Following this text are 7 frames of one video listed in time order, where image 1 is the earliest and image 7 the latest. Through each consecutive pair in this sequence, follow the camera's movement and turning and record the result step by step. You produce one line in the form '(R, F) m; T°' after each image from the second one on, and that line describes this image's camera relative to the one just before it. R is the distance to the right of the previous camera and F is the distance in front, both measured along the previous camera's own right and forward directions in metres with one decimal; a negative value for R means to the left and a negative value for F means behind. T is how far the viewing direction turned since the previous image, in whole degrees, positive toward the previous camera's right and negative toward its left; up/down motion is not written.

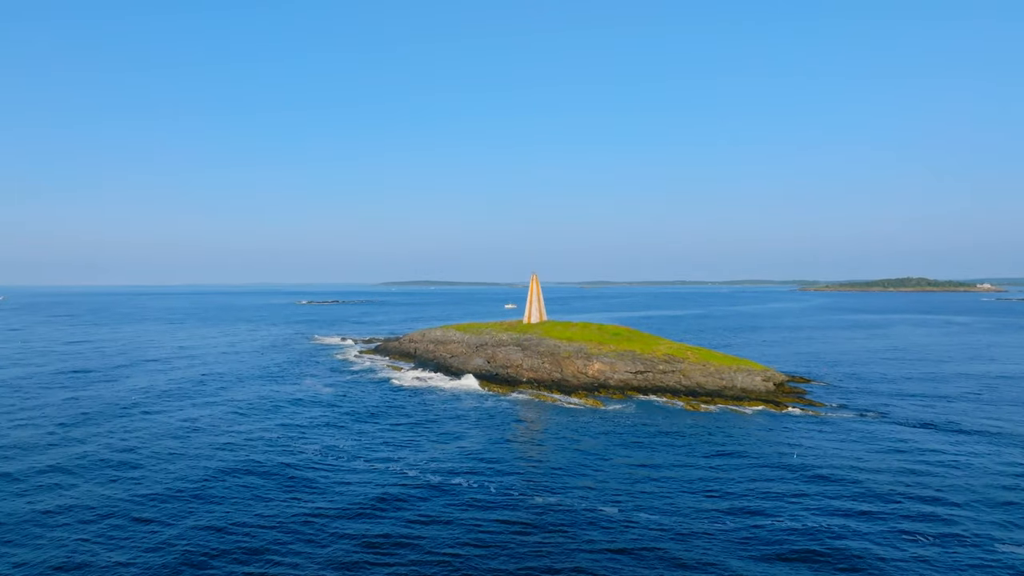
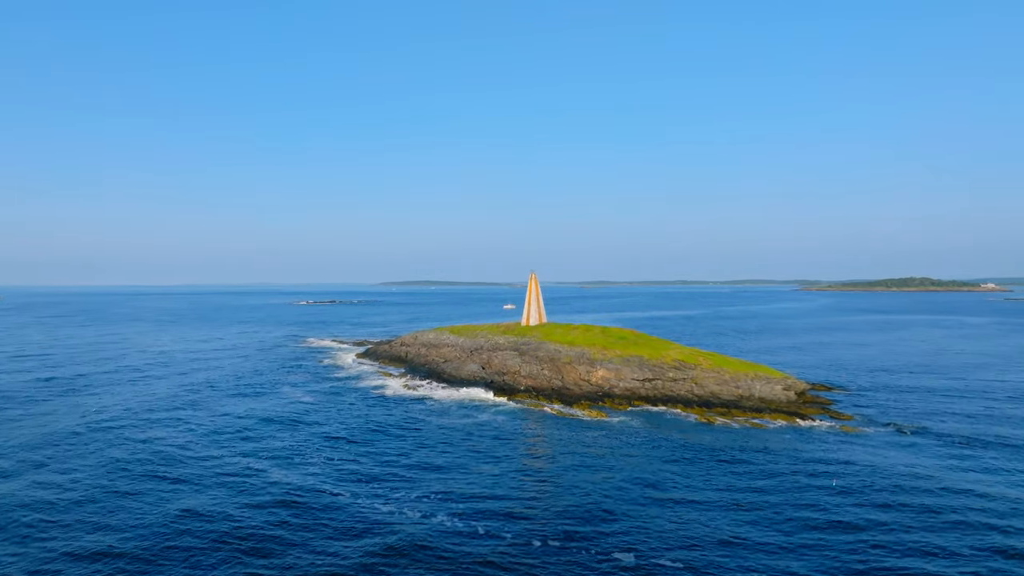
(+0.3, +3.9) m; 0°
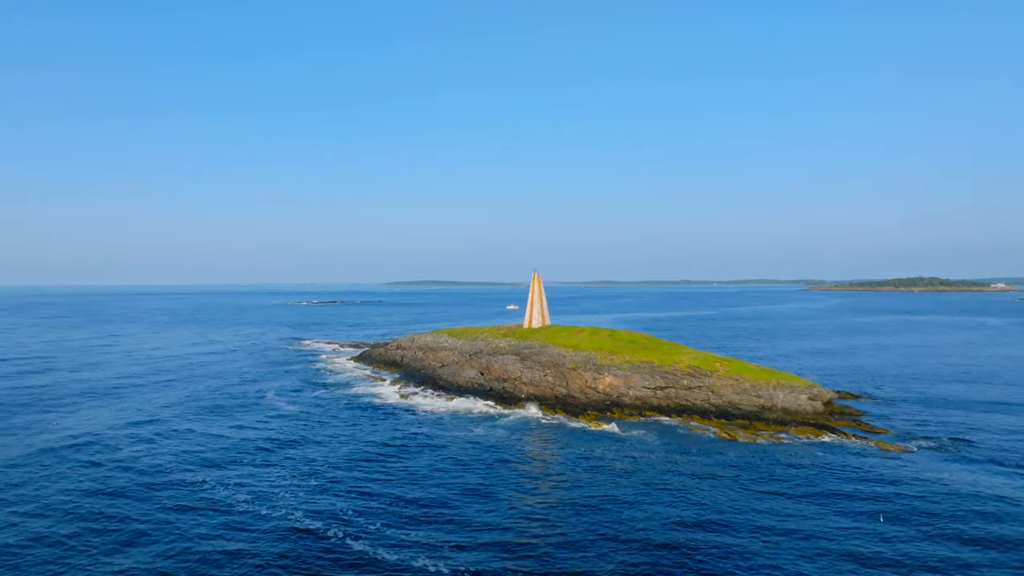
(+0.2, +3.4) m; 0°
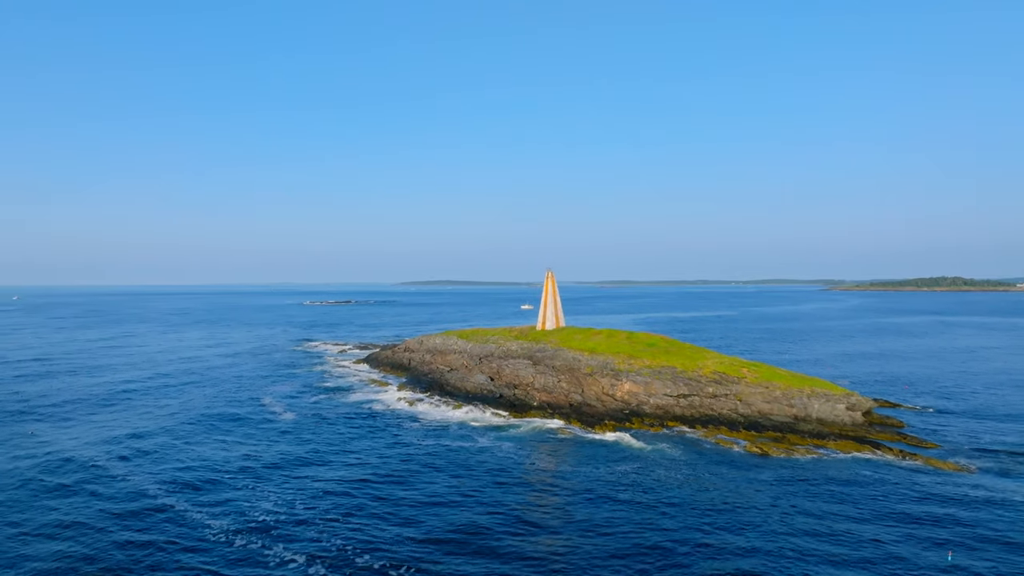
(+0.2, +2.7) m; -1°
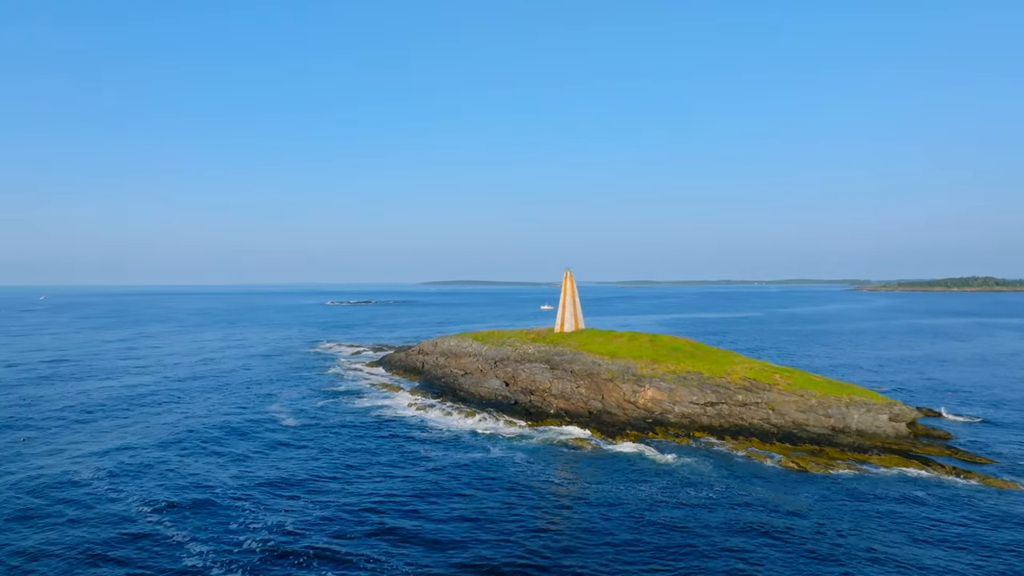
(+0.2, +2.0) m; -2°
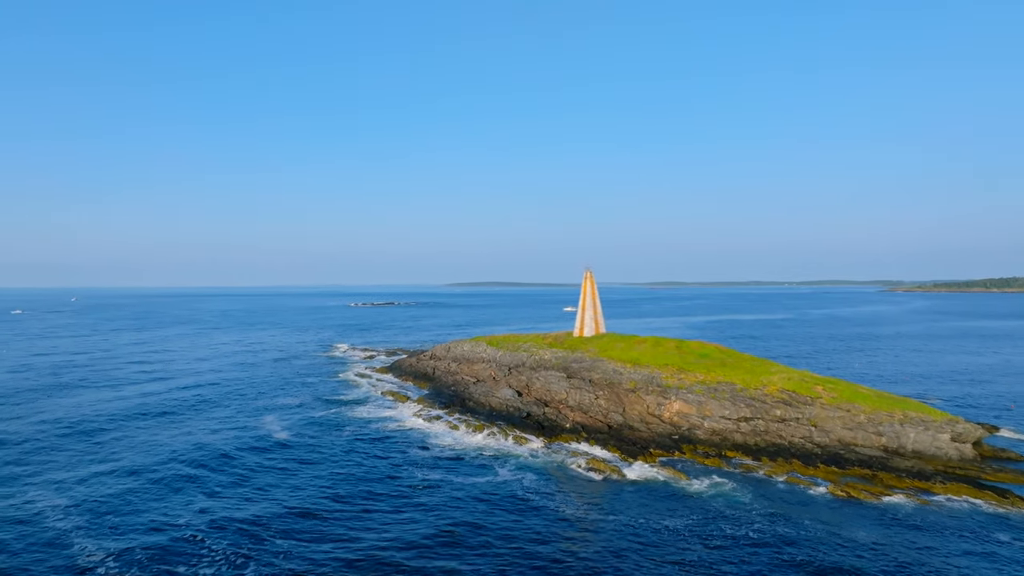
(+0.7, +3.1) m; -2°
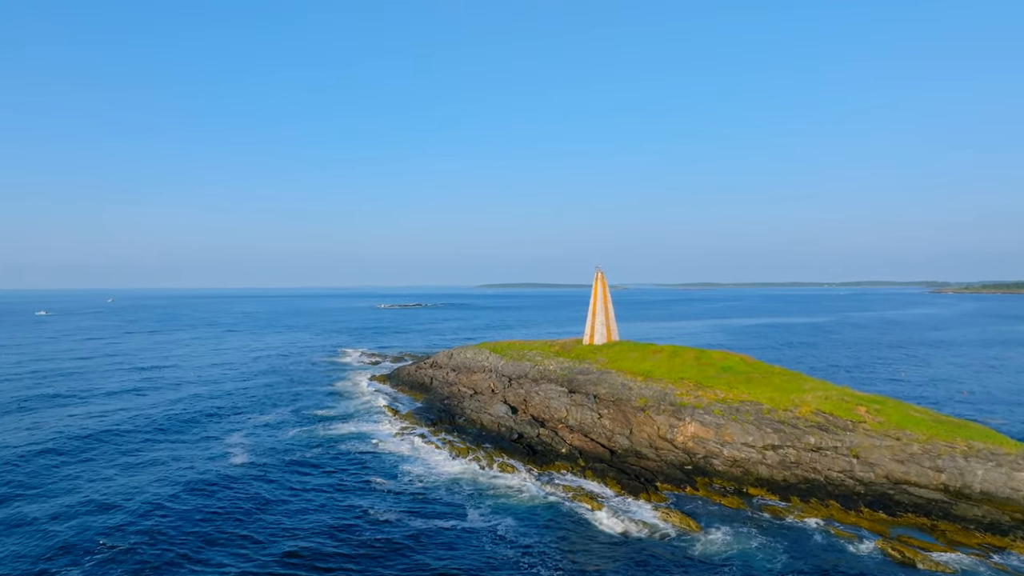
(+2.2, +4.3) m; -3°
